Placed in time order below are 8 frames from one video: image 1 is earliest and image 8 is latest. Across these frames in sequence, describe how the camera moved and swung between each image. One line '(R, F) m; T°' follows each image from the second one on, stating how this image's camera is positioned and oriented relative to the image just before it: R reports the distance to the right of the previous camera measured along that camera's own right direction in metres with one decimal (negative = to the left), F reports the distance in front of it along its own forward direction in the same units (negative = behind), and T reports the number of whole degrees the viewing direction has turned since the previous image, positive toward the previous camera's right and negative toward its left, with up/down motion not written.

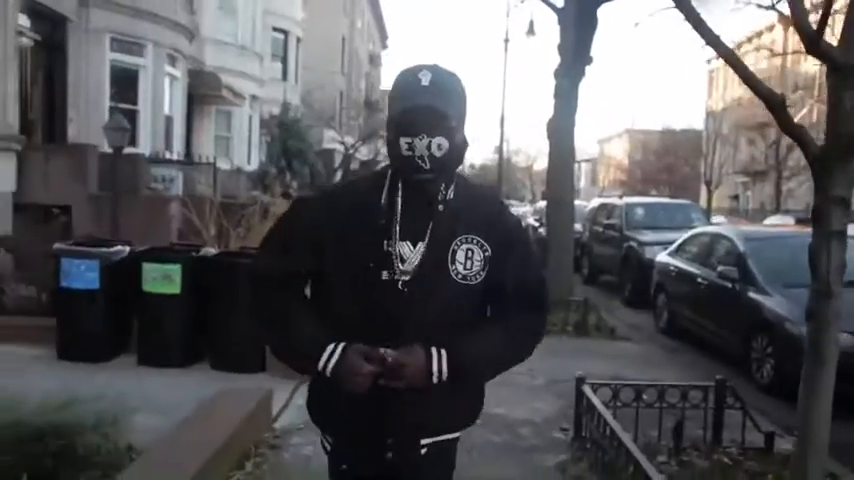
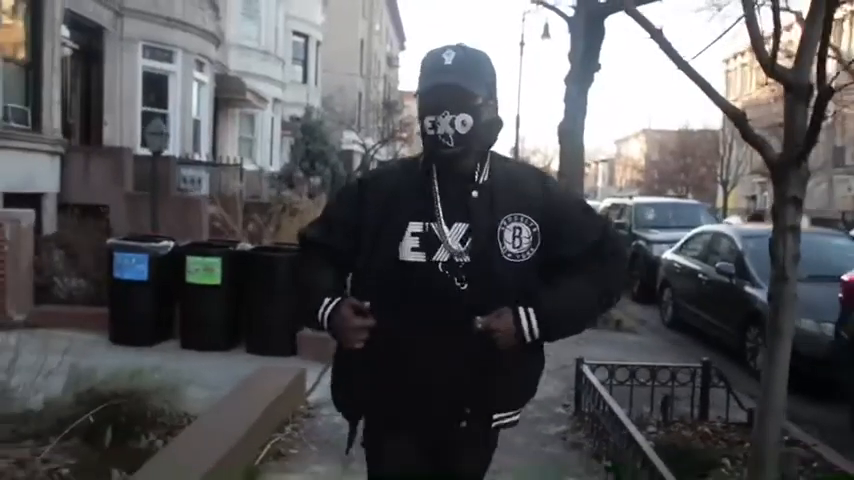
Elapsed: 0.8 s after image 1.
(0.0, -0.7) m; -1°
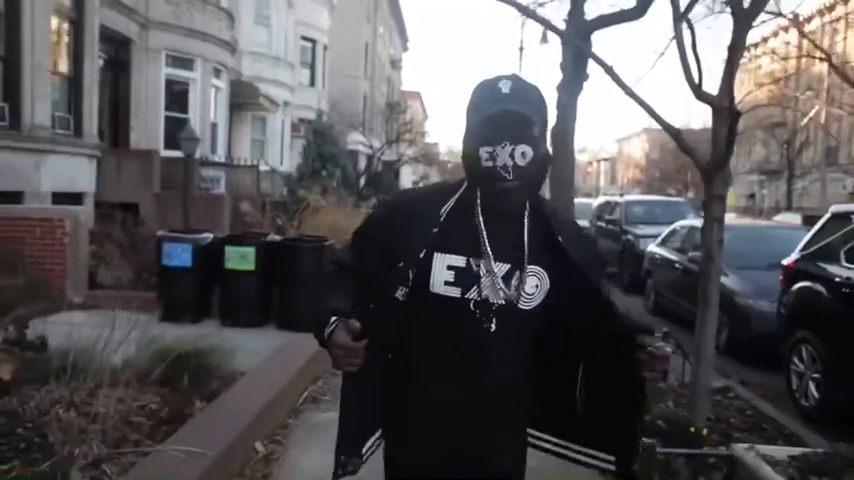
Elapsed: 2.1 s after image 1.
(0.0, -1.3) m; 0°
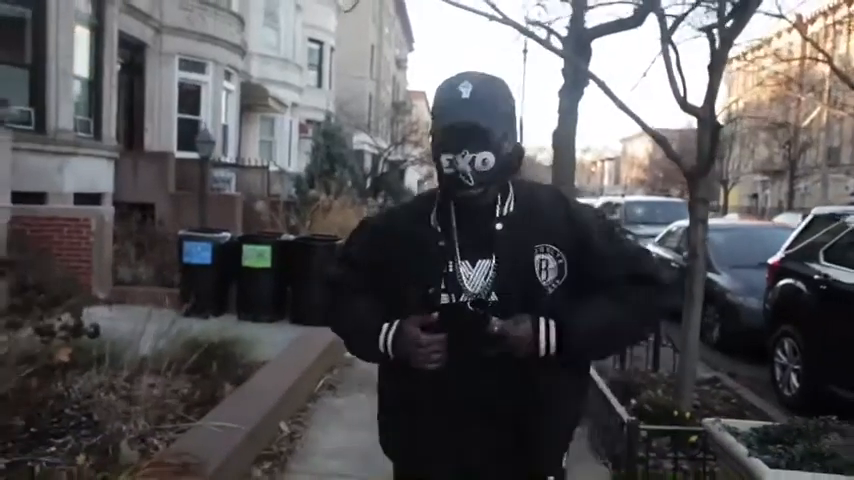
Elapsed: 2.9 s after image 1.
(0.0, -0.5) m; 0°
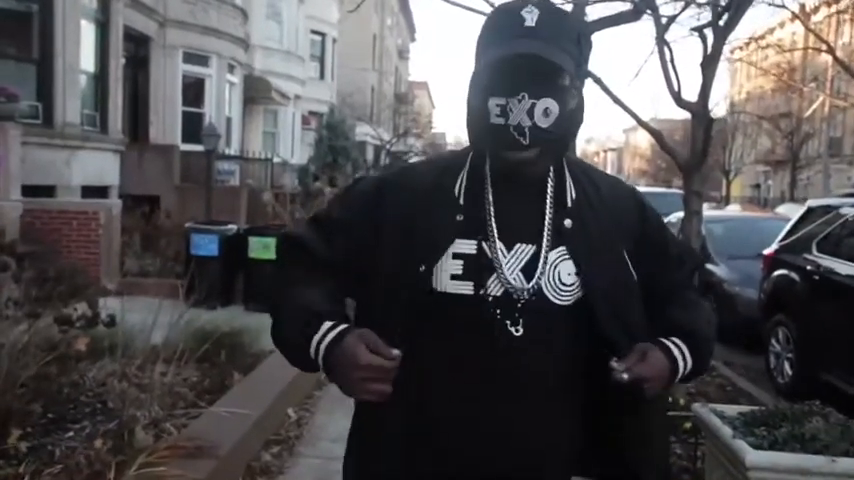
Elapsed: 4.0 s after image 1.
(0.0, -0.2) m; 0°
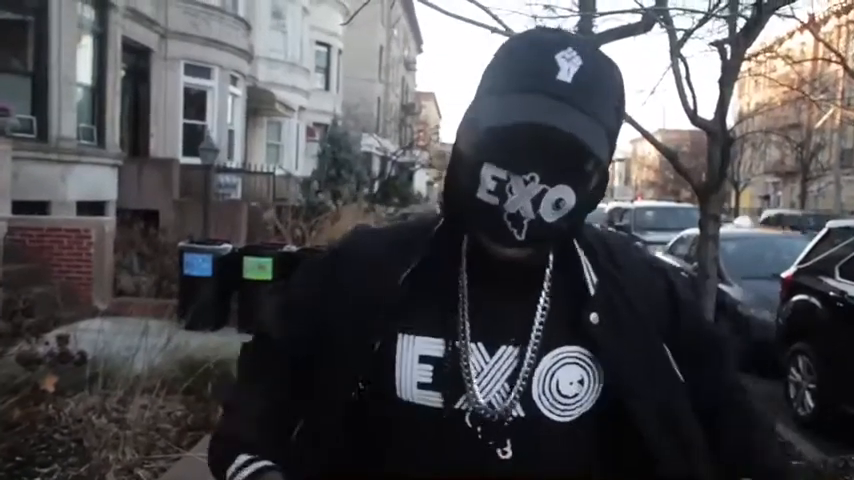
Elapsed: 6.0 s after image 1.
(+0.1, +0.4) m; 0°
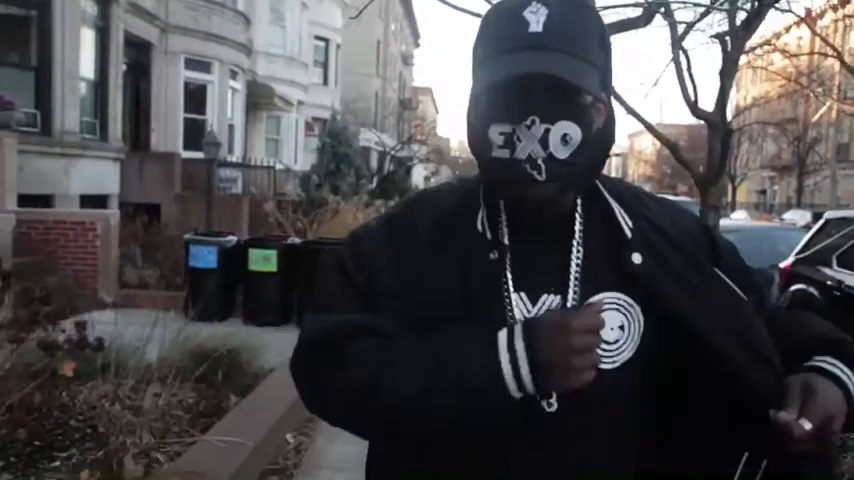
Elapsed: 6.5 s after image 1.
(-0.1, -0.1) m; 0°
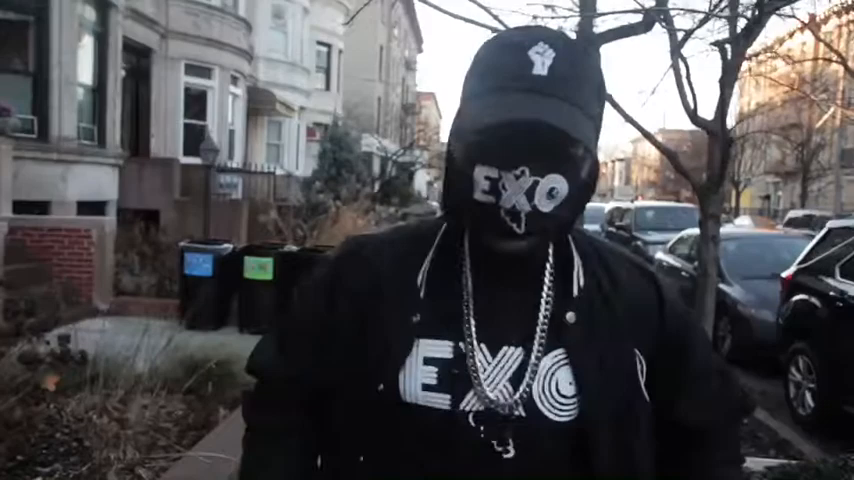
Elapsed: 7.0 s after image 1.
(+0.1, +0.1) m; 0°
